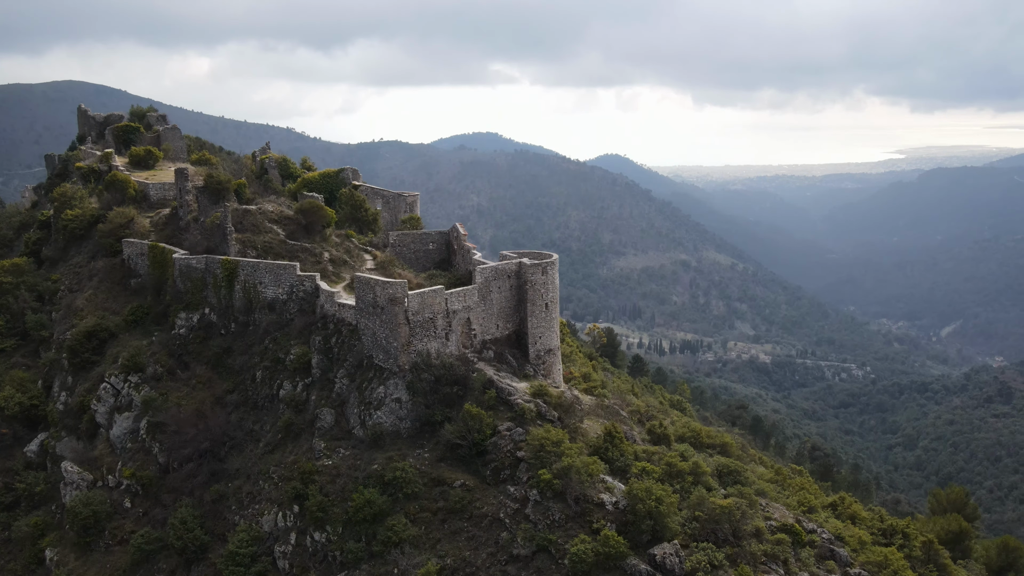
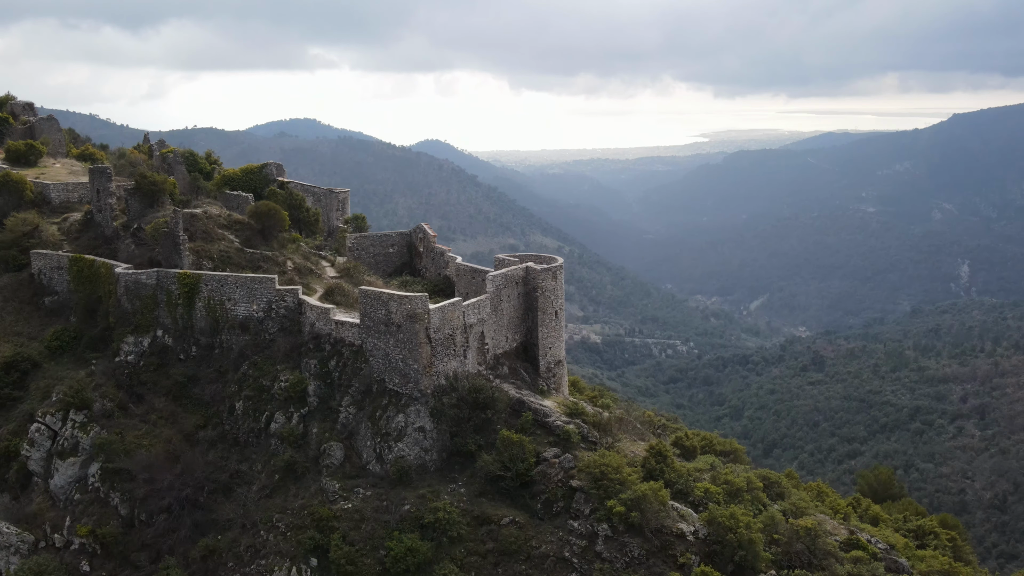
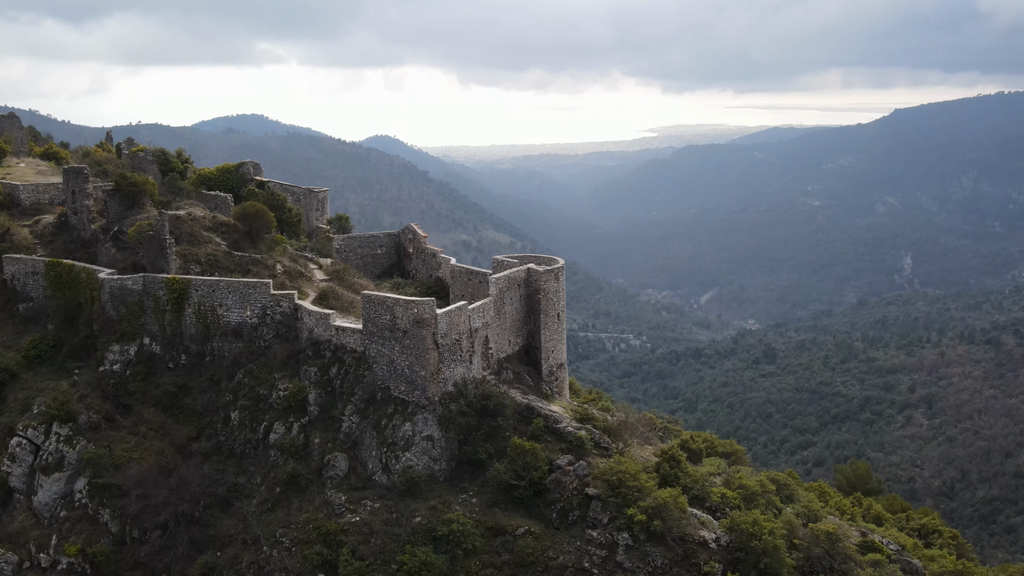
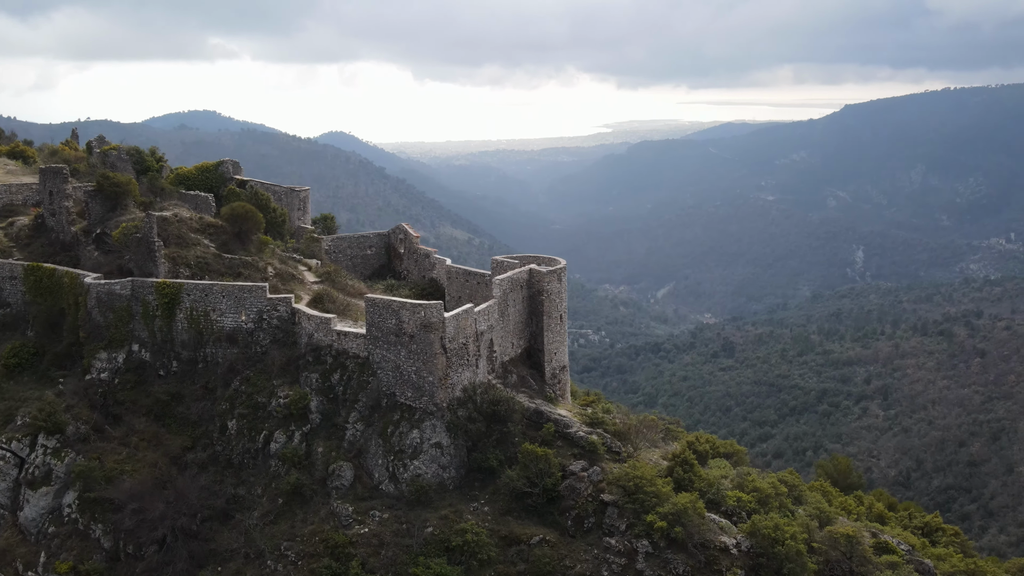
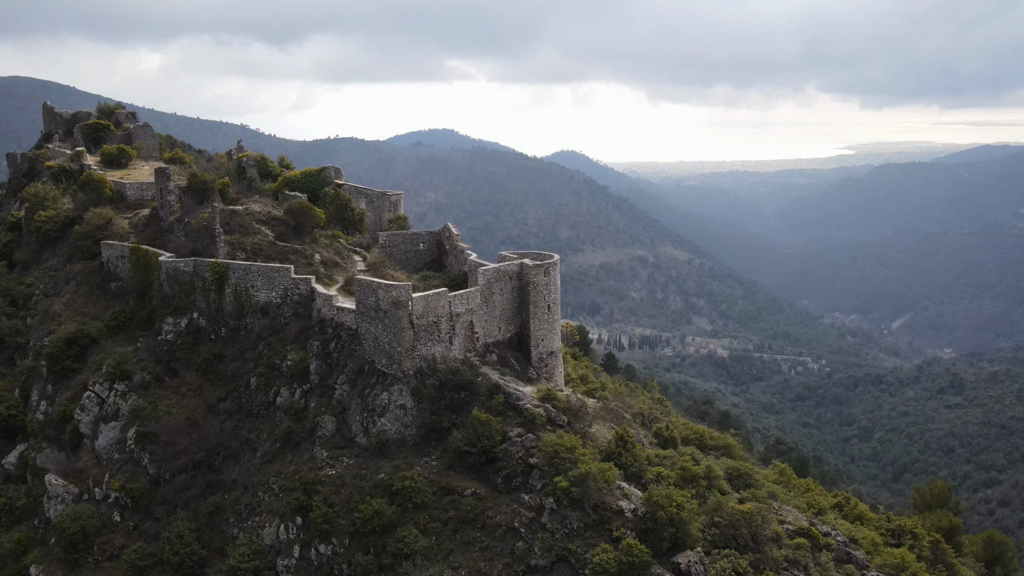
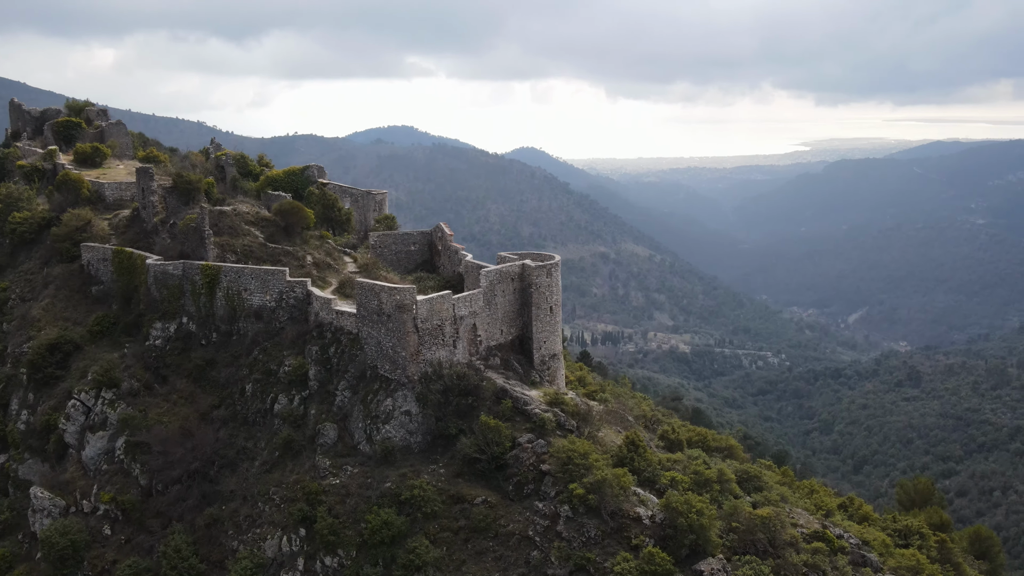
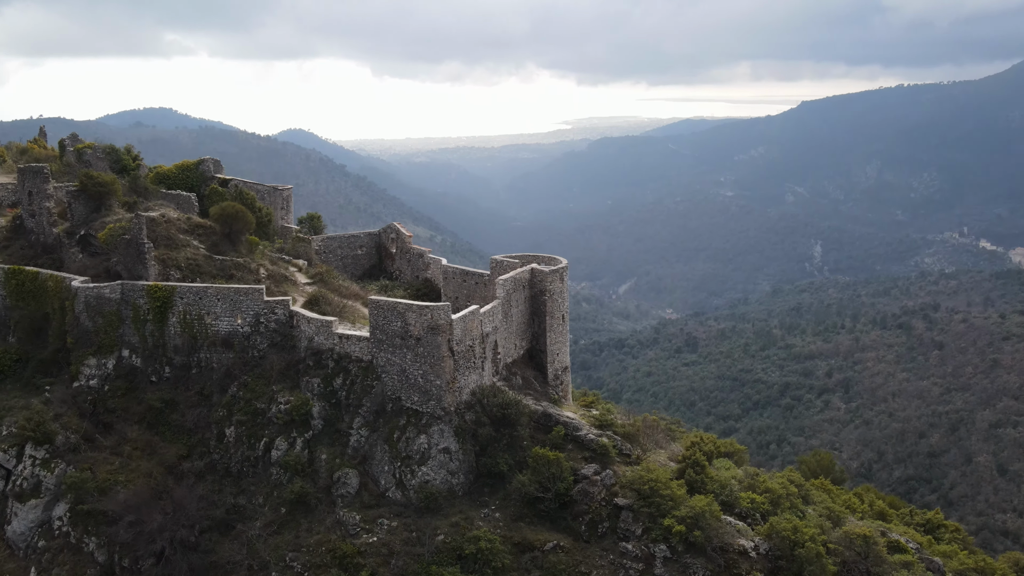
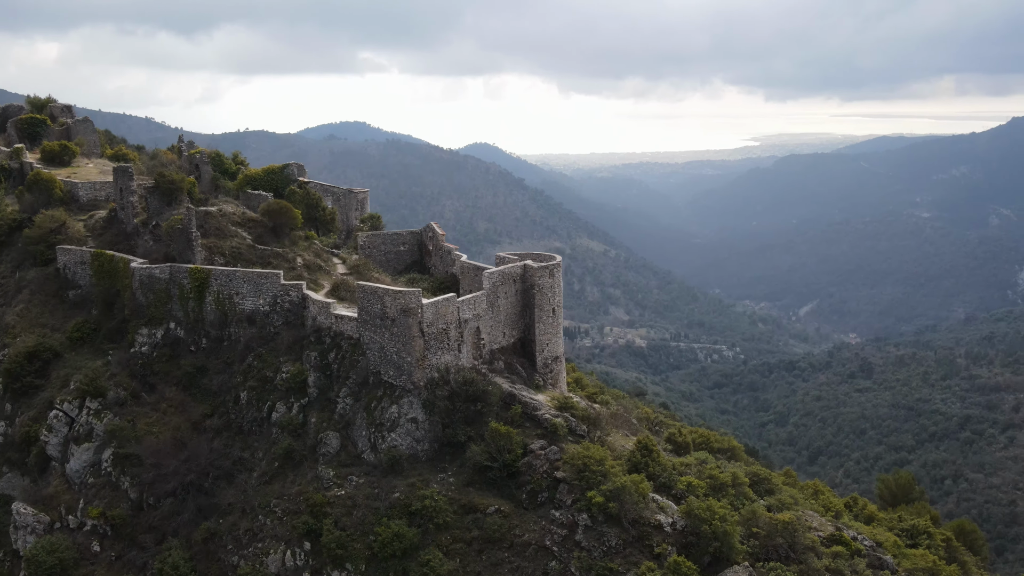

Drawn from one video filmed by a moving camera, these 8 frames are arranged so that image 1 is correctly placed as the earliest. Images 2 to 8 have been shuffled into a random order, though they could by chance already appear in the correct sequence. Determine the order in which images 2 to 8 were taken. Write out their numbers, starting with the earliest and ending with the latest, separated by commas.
5, 6, 8, 2, 3, 4, 7
